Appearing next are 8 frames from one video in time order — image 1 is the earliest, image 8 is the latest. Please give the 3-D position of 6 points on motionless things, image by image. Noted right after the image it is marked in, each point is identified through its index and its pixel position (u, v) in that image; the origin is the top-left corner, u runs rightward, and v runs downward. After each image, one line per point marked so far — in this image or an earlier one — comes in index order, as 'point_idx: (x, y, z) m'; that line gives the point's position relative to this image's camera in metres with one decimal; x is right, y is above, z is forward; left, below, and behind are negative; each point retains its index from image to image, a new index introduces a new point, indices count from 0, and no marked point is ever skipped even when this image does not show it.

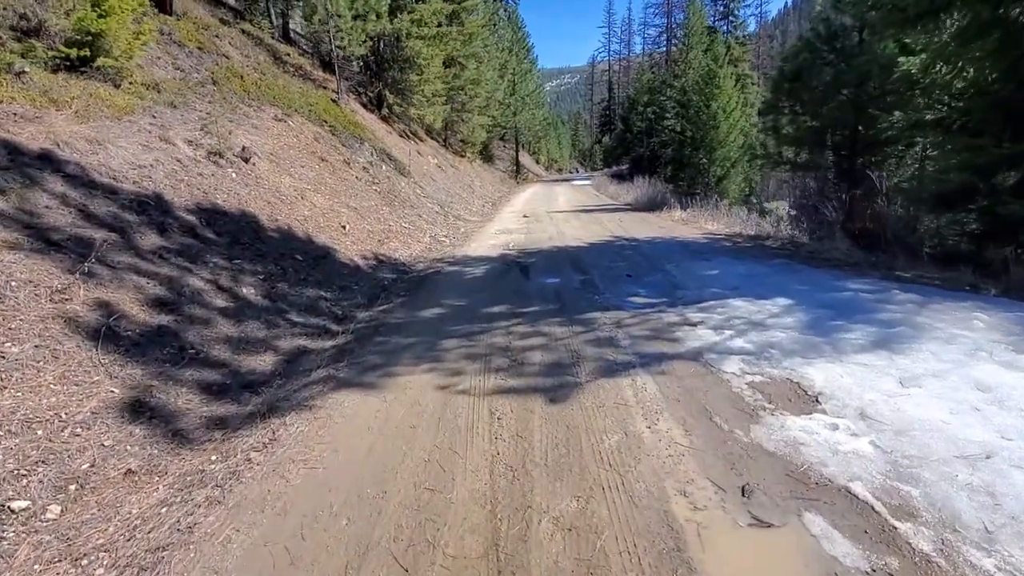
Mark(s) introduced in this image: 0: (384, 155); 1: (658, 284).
0: (-3.9, +4.1, +15.8) m
1: (+1.8, +0.1, +6.5) m
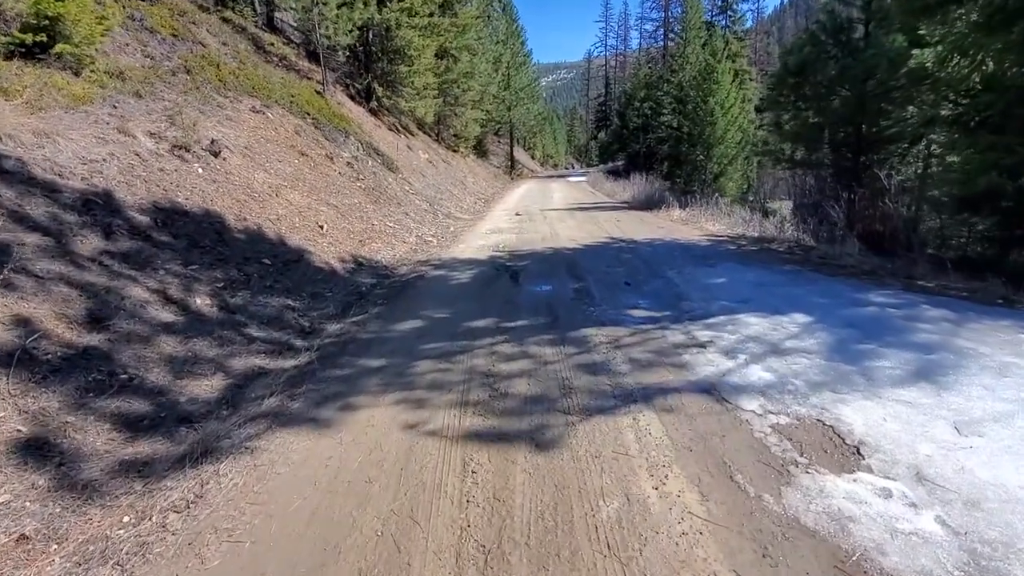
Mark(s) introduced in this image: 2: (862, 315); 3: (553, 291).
0: (-4.1, +4.1, +15.1) m
1: (+1.7, -0.1, +5.9) m
2: (+3.2, -0.2, +4.7) m
3: (+0.5, 0.0, +6.3) m
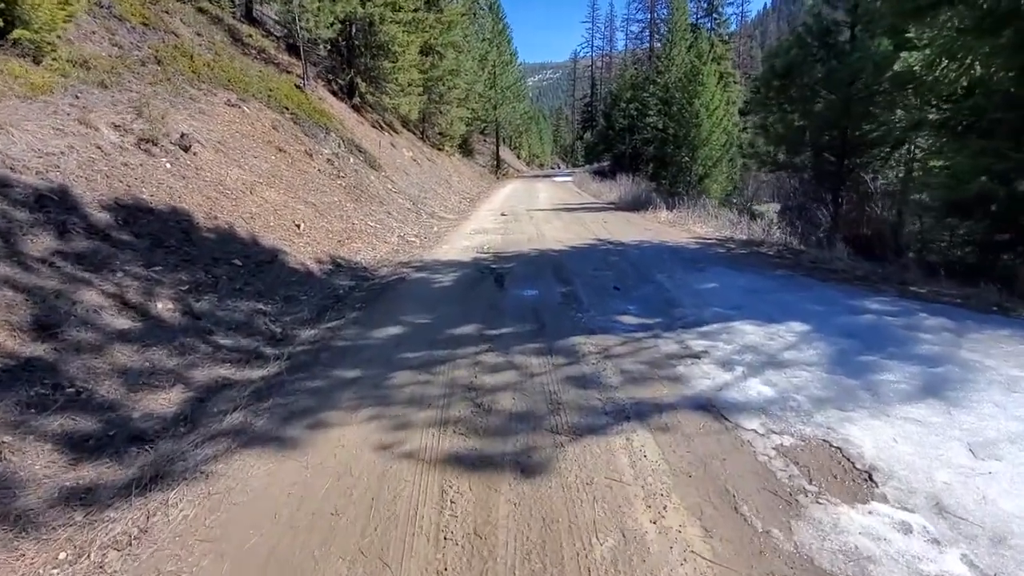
0: (-4.5, +4.1, +14.7) m
1: (+1.5, -0.1, +5.7) m
2: (+3.0, -0.3, +4.5) m
3: (+0.3, -0.1, +6.1) m
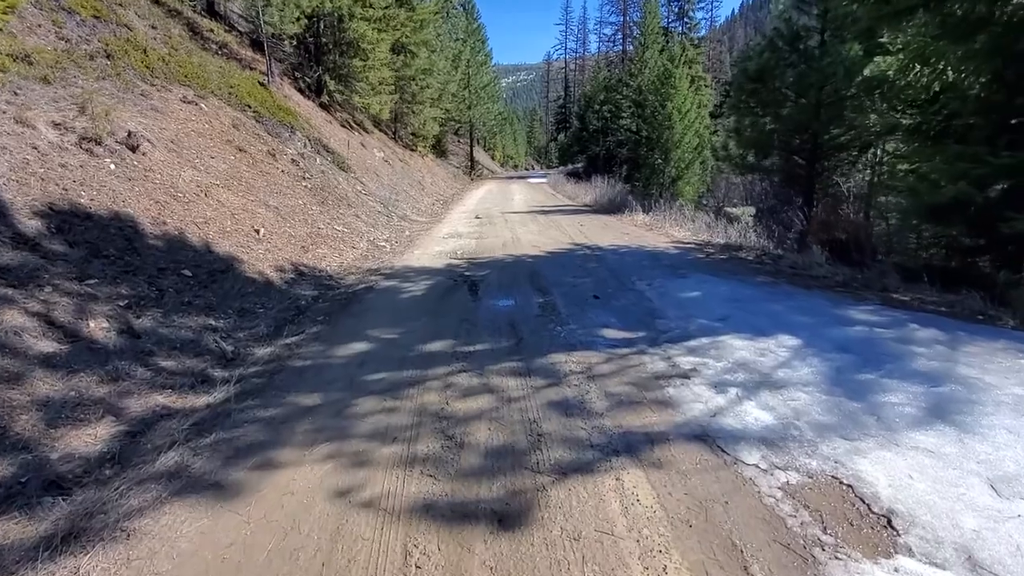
0: (-5.2, +3.9, +14.1) m
1: (+1.3, -0.2, +5.4) m
2: (+2.8, -0.4, +4.3) m
3: (0.0, -0.2, +5.7) m
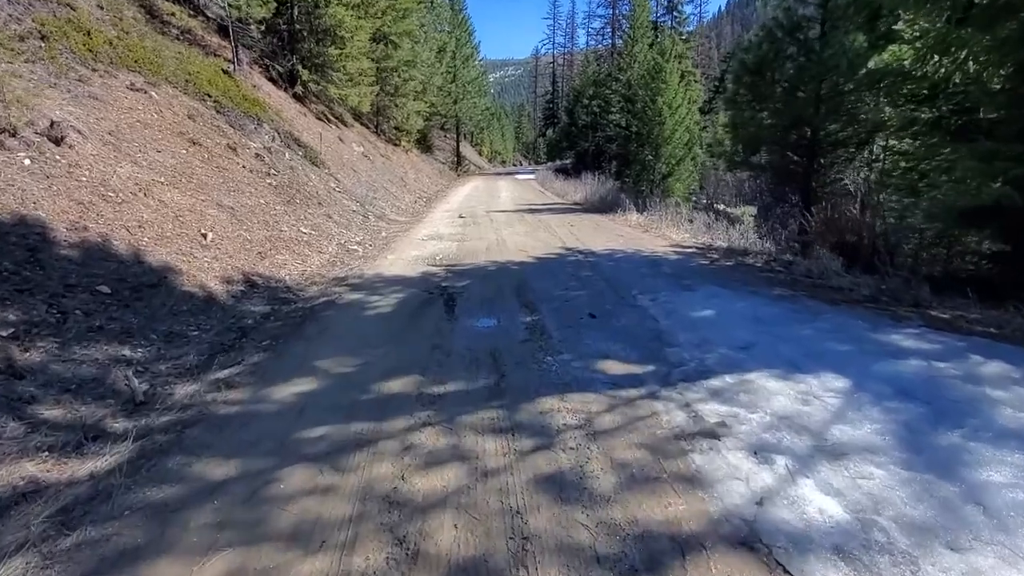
0: (-5.6, +3.8, +13.1) m
1: (+1.1, -0.4, +4.5) m
2: (+2.7, -0.6, +3.5) m
3: (-0.1, -0.4, +4.9) m
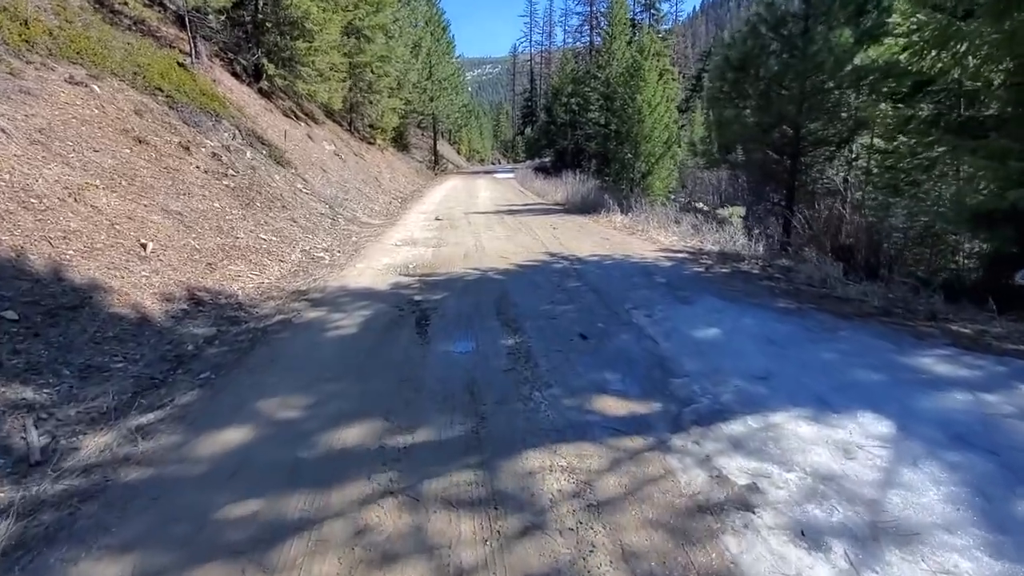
0: (-6.1, +3.6, +12.2) m
1: (+0.9, -0.6, +4.0) m
2: (+2.6, -0.7, +3.0) m
3: (-0.3, -0.5, +4.2) m
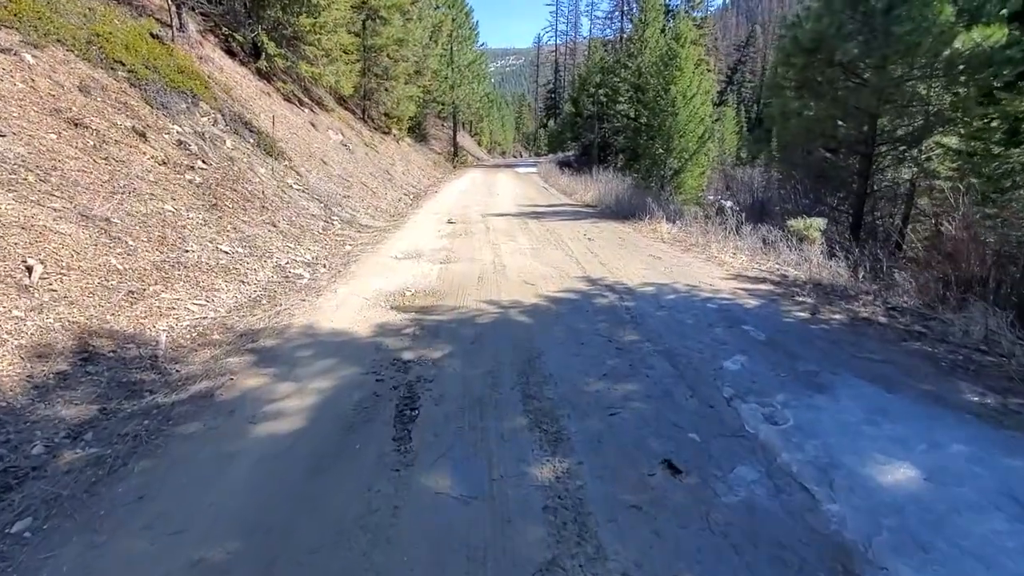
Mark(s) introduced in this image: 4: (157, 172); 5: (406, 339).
0: (-5.6, +3.4, +10.5) m
1: (+1.1, -1.1, +2.1) m
2: (+2.7, -1.3, +1.1) m
3: (-0.1, -1.0, +2.4) m
4: (-4.8, +1.6, +7.1) m
5: (-0.9, -0.4, +4.4) m
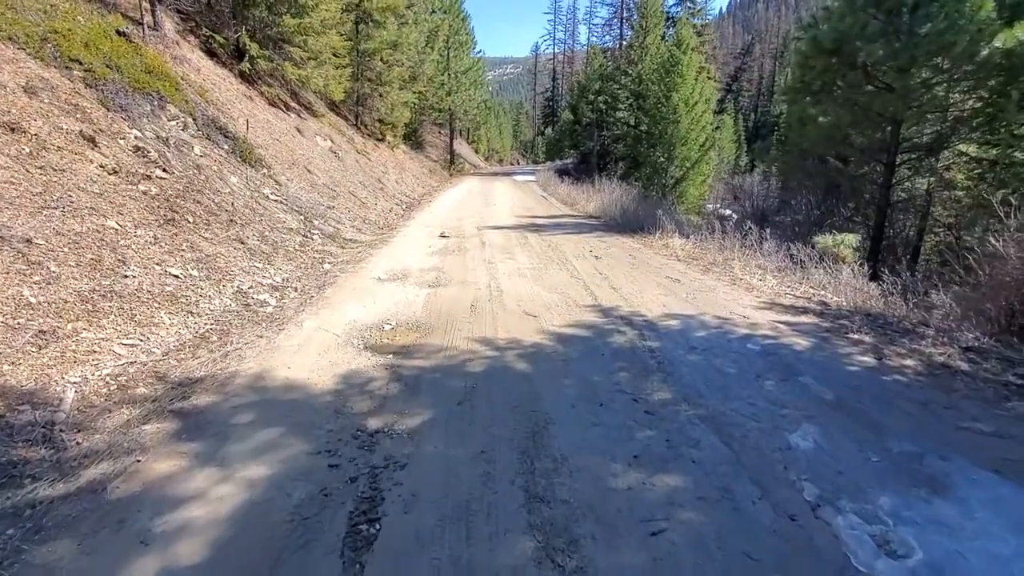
0: (-5.6, +3.0, +9.6) m
1: (+1.1, -1.3, +1.2) m
2: (+2.7, -1.5, +0.1) m
3: (-0.1, -1.3, +1.5) m
4: (-4.9, +1.3, +6.1) m
5: (-0.9, -0.7, +3.5) m
